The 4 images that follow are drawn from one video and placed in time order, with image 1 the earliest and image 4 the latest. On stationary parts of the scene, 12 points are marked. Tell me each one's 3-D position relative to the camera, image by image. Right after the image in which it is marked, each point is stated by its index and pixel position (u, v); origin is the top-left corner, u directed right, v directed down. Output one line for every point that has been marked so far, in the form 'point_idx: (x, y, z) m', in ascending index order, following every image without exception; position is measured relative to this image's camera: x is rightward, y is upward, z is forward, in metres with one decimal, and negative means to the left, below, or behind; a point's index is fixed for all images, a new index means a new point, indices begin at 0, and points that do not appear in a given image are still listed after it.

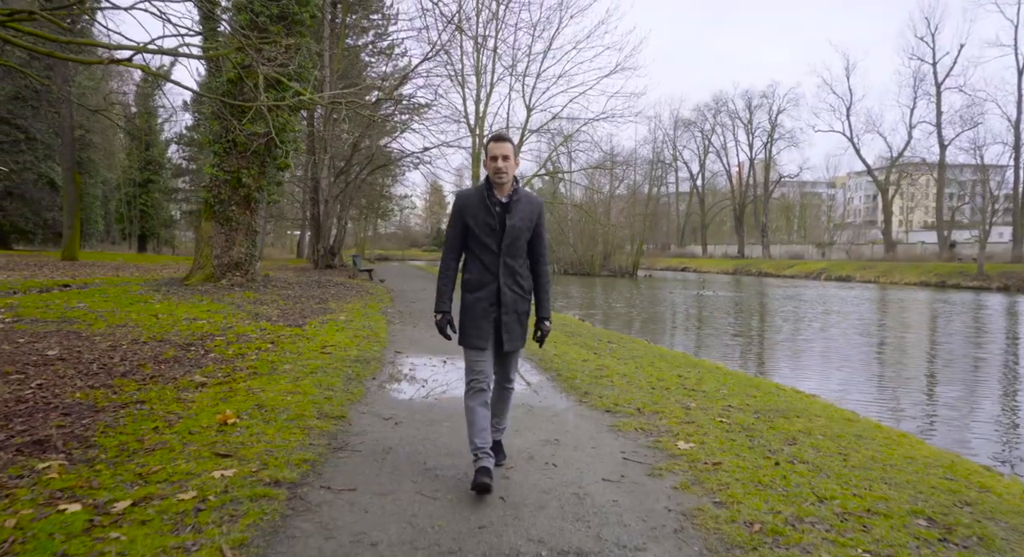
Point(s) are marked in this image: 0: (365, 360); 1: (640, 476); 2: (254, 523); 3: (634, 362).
0: (-1.5, -0.8, +6.1) m
1: (+0.6, -1.0, +3.0) m
2: (-1.0, -0.9, +2.4) m
3: (+1.3, -0.9, +6.5) m
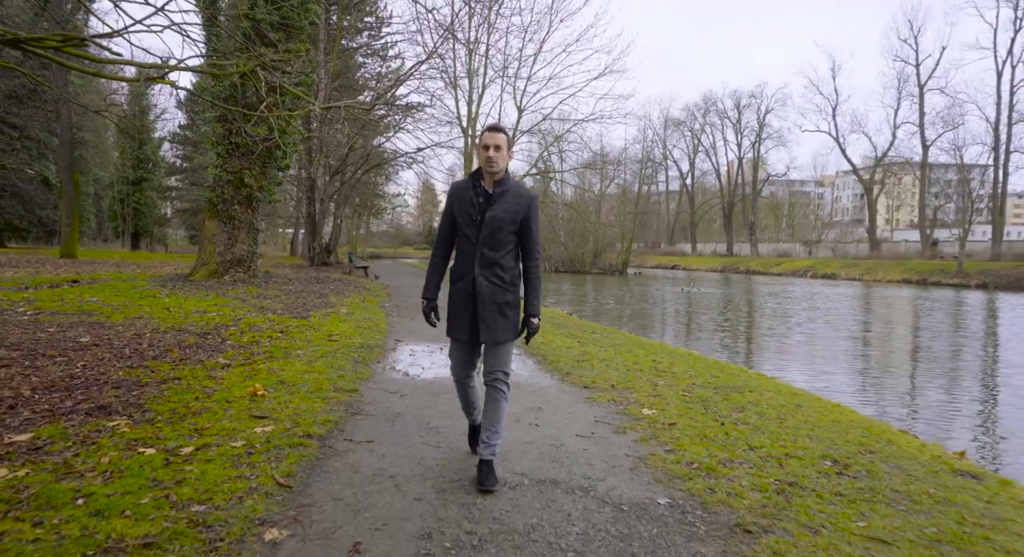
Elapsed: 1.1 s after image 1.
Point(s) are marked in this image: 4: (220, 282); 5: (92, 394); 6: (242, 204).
0: (-1.6, -0.7, +6.7) m
1: (+0.6, -0.9, +3.6) m
2: (-1.0, -0.9, +3.0) m
3: (+1.2, -0.8, +7.1) m
4: (-6.2, -0.1, +12.9) m
5: (-2.8, -0.8, +4.1) m
6: (-5.8, +1.6, +13.0) m
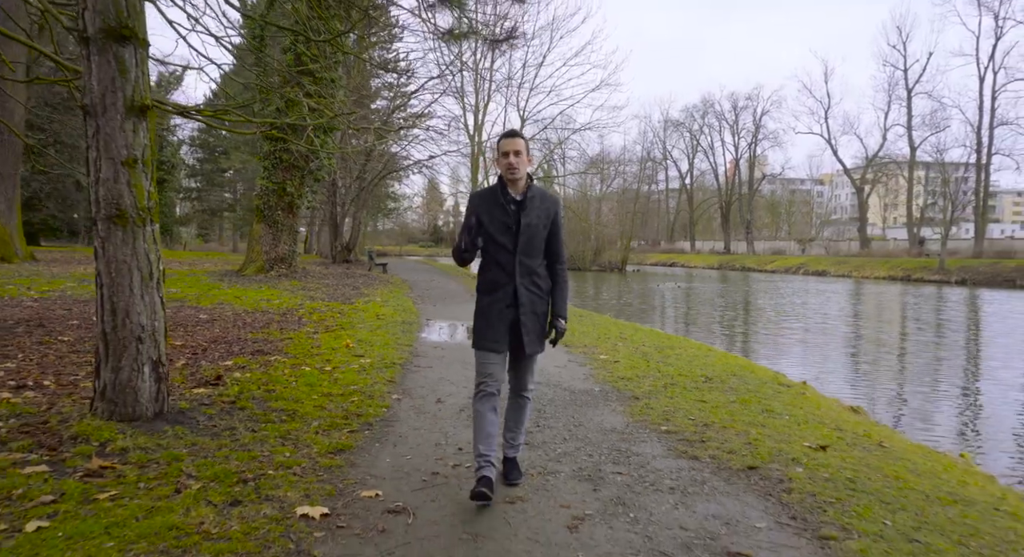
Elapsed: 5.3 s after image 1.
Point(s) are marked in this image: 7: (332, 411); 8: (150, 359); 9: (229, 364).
0: (-1.5, -0.7, +8.9) m
1: (+0.6, -0.8, +5.8) m
2: (-1.0, -0.8, +5.2) m
3: (+1.3, -0.7, +9.3) m
4: (-6.1, +0.1, +15.2) m
5: (-2.8, -0.7, +6.3) m
6: (-5.7, +1.7, +15.2) m
7: (-1.2, -0.8, +3.9) m
8: (-1.9, -0.4, +3.1) m
9: (-2.5, -0.7, +5.3) m
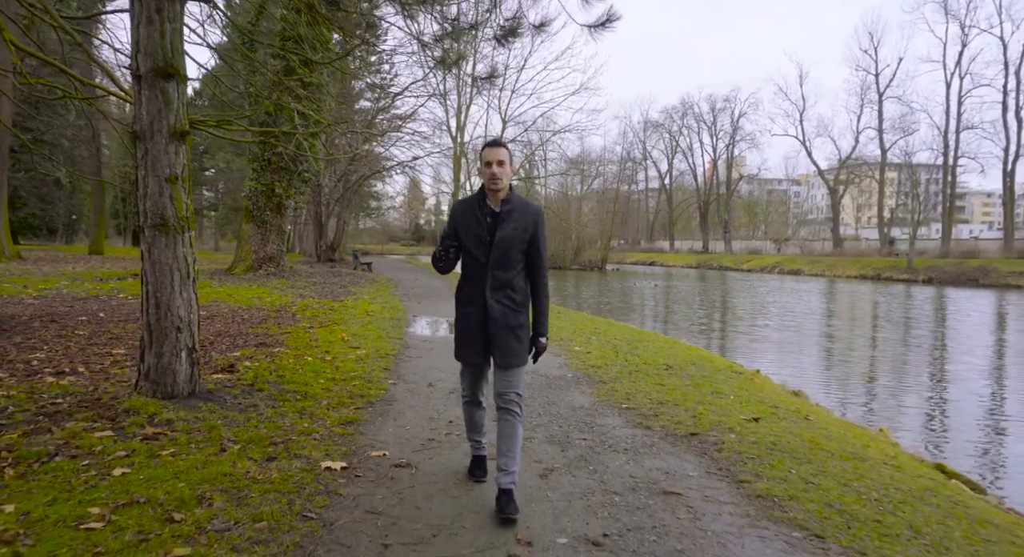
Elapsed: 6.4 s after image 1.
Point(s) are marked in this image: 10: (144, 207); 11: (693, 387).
0: (-1.8, -0.6, +9.5) m
1: (+0.4, -0.8, +6.4) m
2: (-1.2, -0.8, +5.8) m
3: (+1.0, -0.7, +10.0) m
4: (-6.6, +0.1, +15.6) m
5: (-3.0, -0.7, +6.8) m
6: (-6.2, +1.8, +15.7) m
7: (-1.3, -0.8, +4.4) m
8: (-2.0, -0.4, +3.7) m
9: (-2.6, -0.7, +5.8) m
10: (-2.1, +0.4, +3.4) m
11: (+1.5, -0.9, +5.0) m
